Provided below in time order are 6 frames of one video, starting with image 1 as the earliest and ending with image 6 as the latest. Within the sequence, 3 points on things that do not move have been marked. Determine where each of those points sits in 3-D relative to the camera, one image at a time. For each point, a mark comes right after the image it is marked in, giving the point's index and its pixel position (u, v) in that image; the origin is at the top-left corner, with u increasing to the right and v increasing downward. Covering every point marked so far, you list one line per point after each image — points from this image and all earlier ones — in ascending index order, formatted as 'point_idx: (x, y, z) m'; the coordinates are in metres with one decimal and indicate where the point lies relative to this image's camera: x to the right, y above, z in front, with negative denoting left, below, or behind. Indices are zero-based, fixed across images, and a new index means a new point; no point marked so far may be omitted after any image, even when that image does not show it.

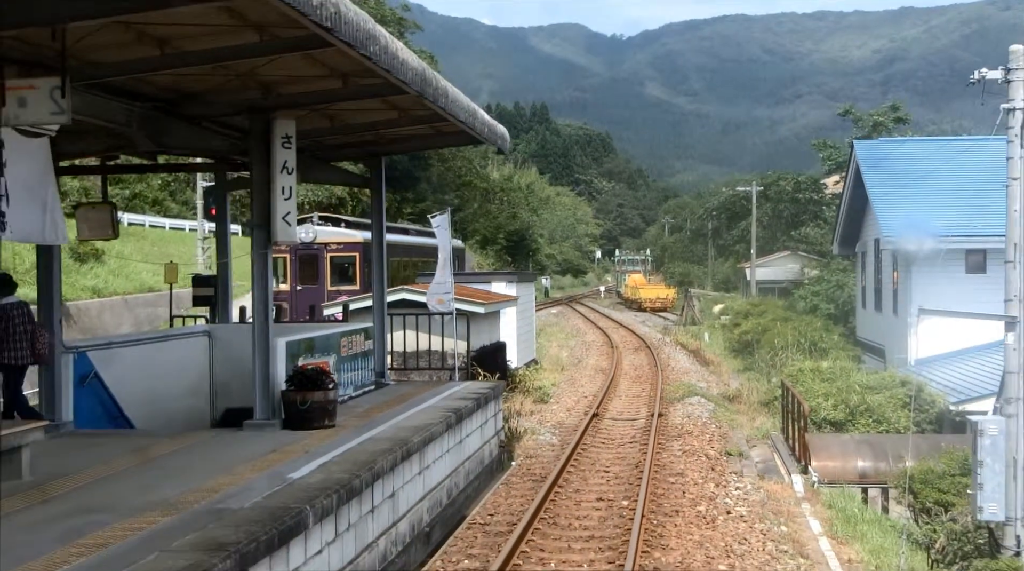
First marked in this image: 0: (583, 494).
0: (+0.6, -1.9, +9.9) m
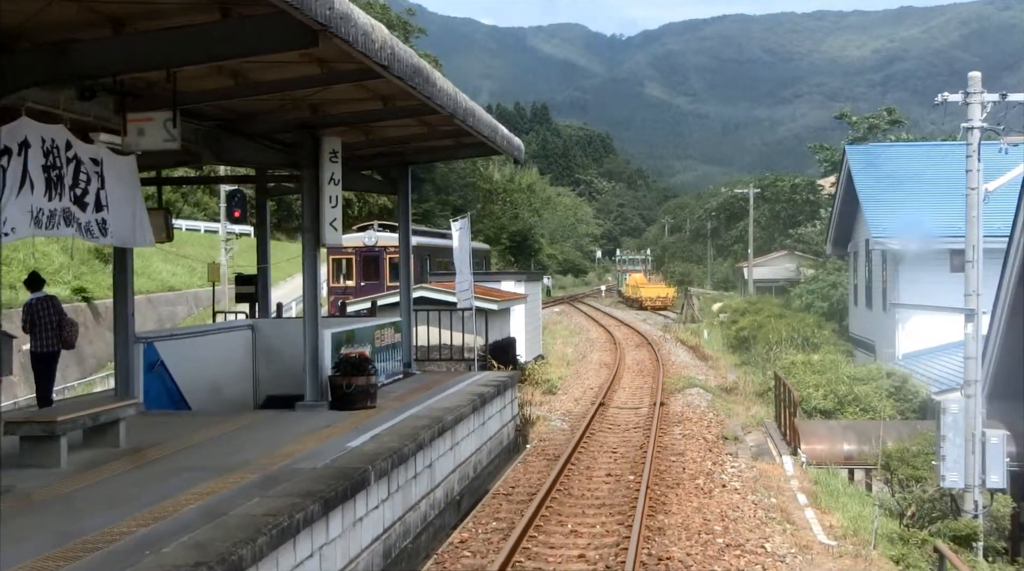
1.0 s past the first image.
0: (+0.8, -1.8, +11.0) m
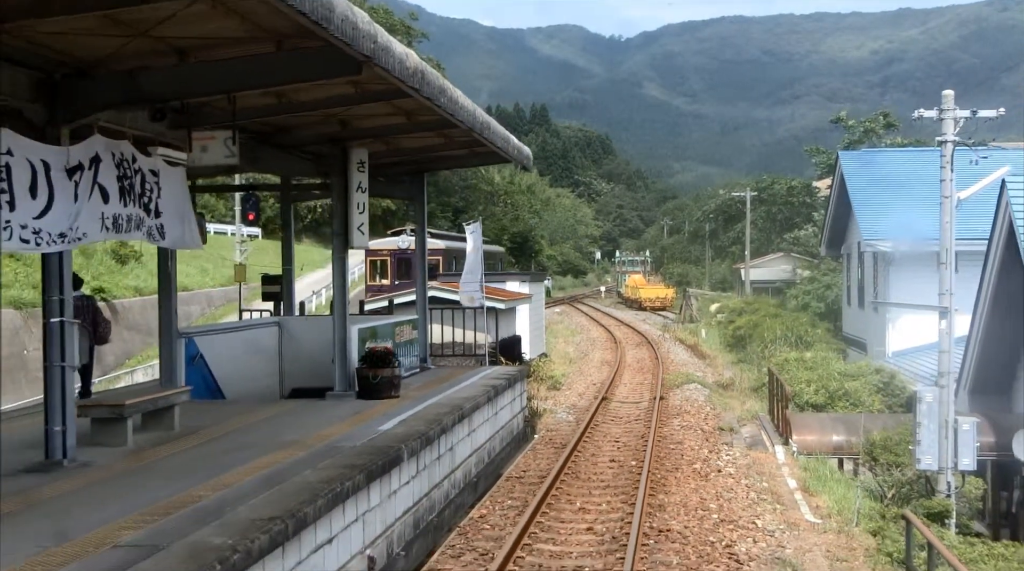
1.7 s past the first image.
0: (+0.9, -1.8, +11.8) m
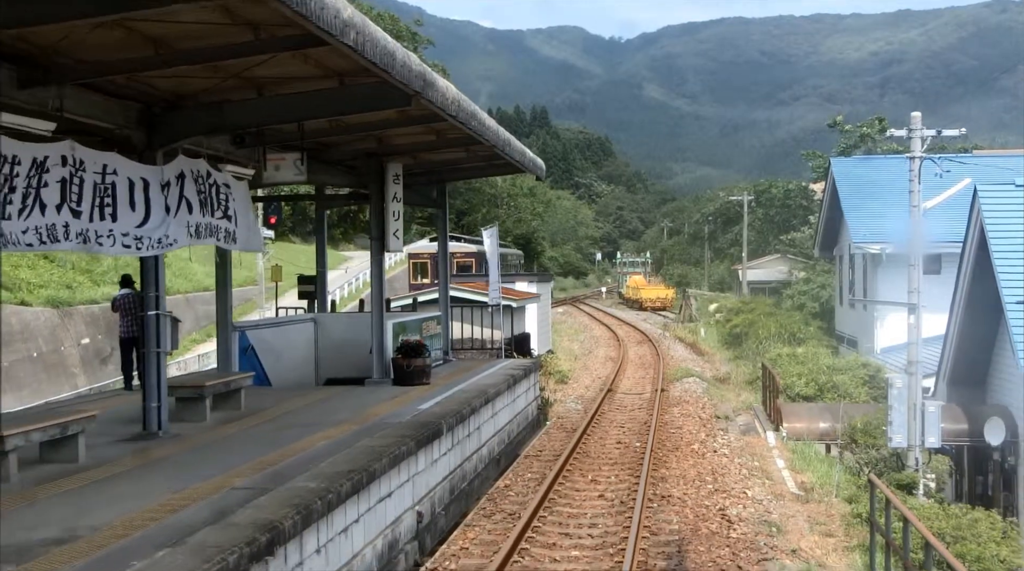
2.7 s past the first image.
0: (+1.1, -1.8, +13.1) m
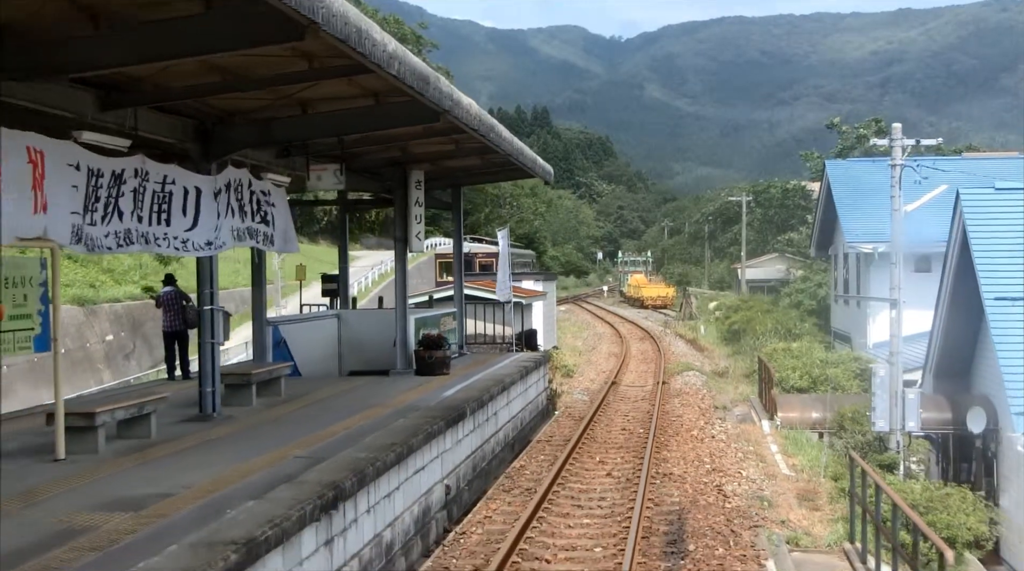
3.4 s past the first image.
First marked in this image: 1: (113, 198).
0: (+1.3, -1.8, +14.1) m
1: (-2.8, +0.6, +7.7) m
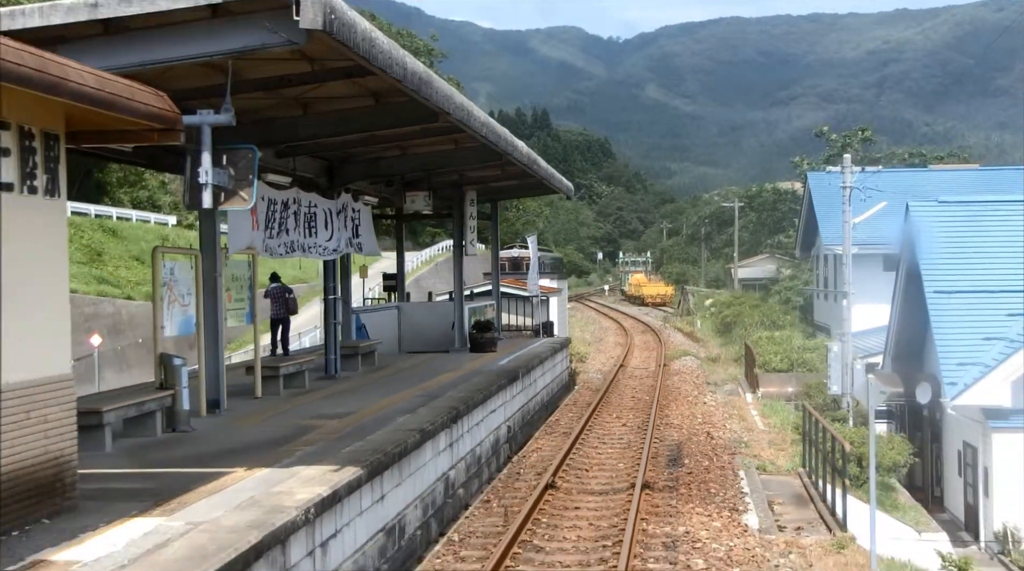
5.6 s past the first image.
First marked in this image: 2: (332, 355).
0: (+1.8, -1.7, +17.5) m
1: (-2.3, +0.7, +11.1) m
2: (-2.1, -0.8, +12.7) m
